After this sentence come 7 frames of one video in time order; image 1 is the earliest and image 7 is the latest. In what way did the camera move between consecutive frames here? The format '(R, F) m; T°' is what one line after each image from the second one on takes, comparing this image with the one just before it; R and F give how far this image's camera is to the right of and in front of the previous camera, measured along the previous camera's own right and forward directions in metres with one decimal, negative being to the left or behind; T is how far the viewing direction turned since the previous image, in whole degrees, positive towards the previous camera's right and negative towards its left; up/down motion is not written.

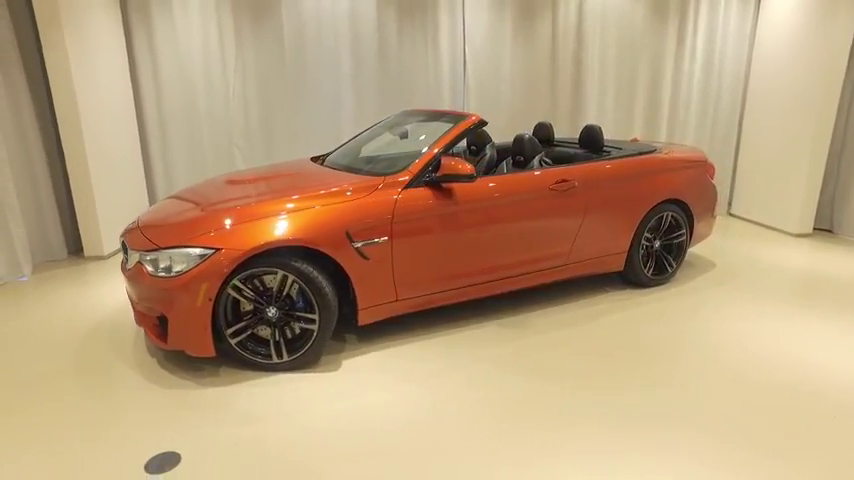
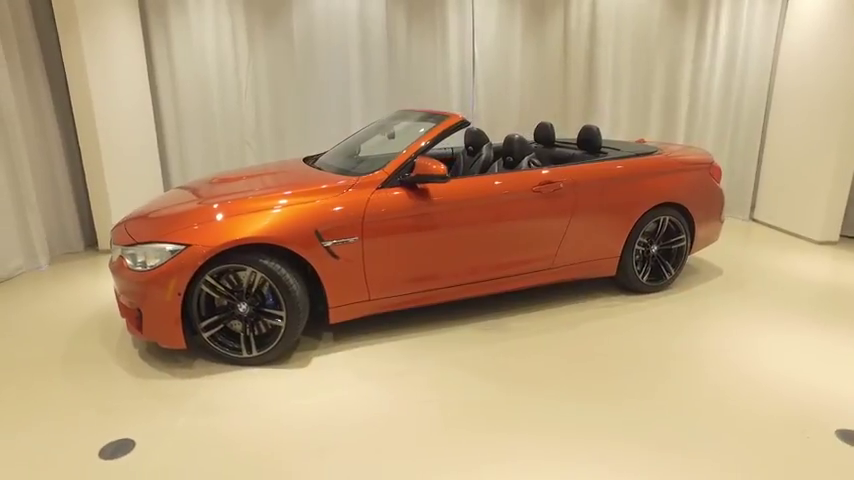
(+0.4, 0.0) m; -4°
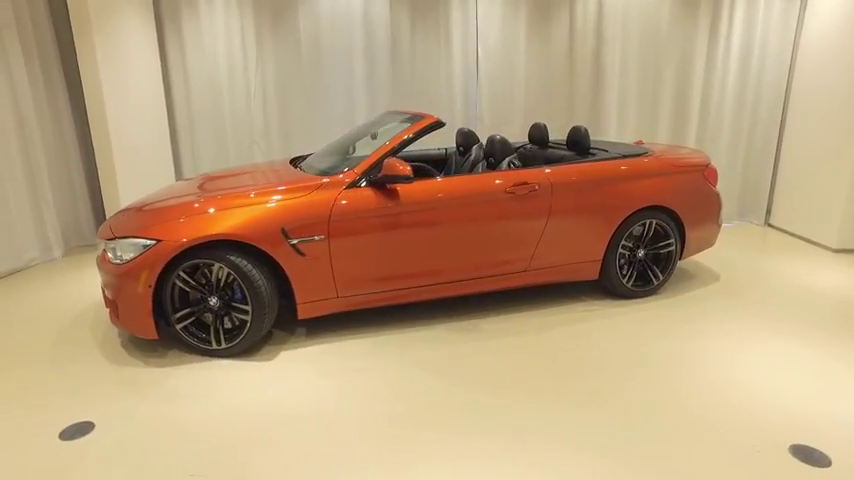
(+0.4, 0.0) m; -4°
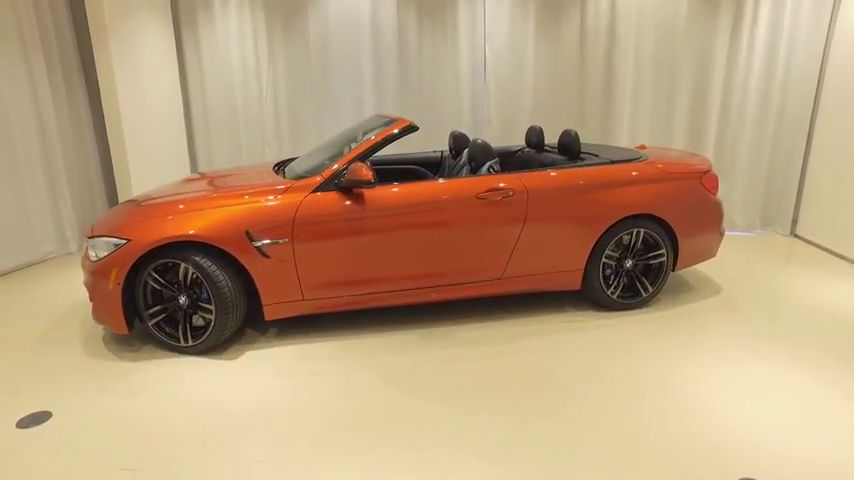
(+0.5, +0.1) m; -5°
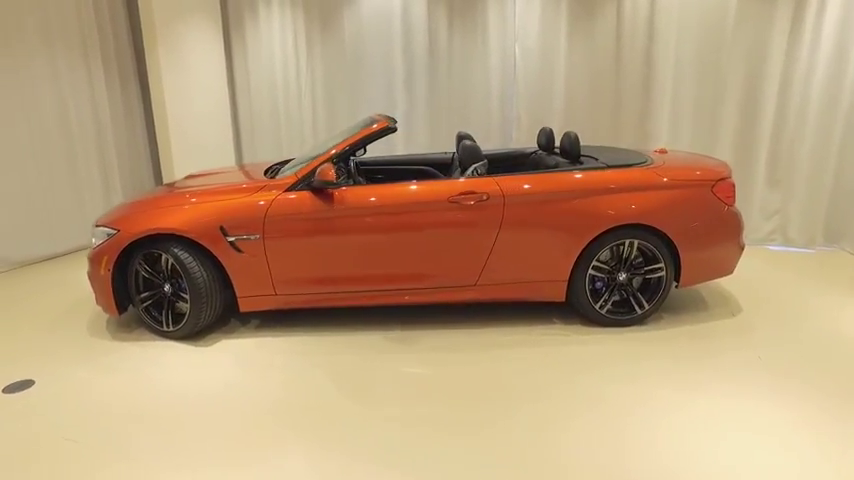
(+0.7, +0.1) m; -10°
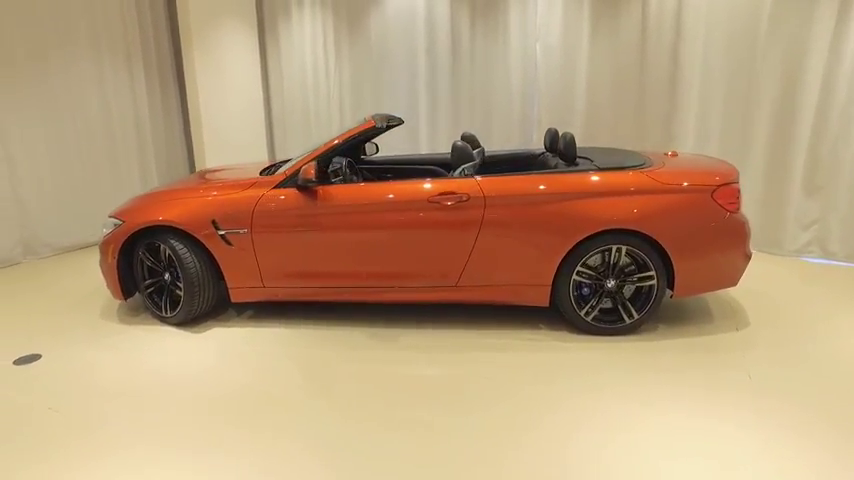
(+0.5, 0.0) m; -7°
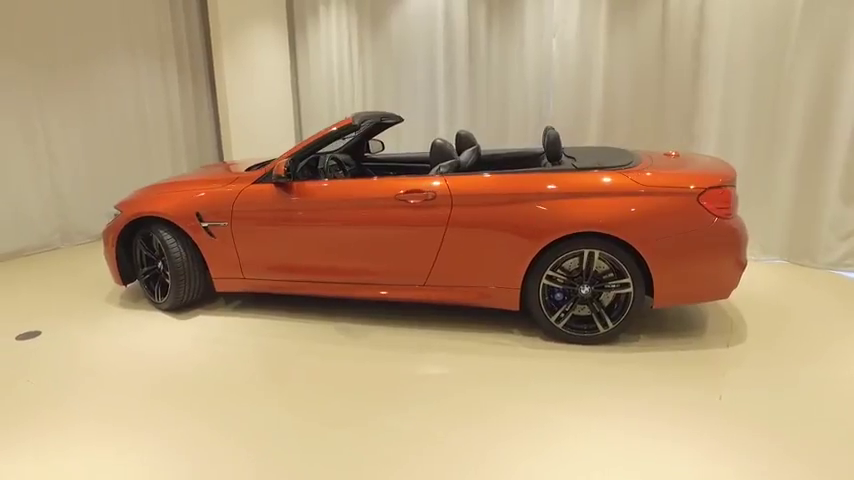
(+0.6, +0.1) m; -7°
